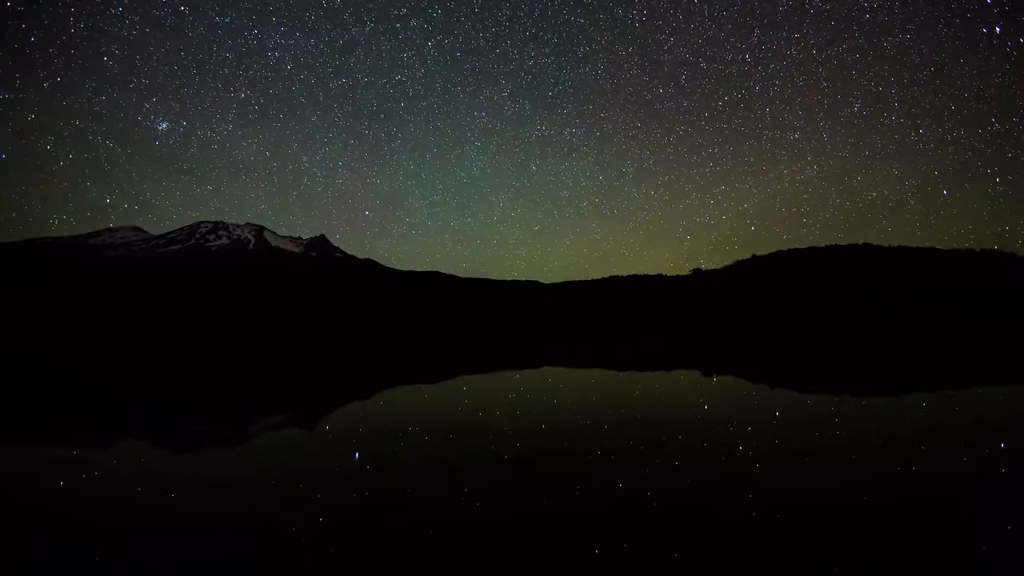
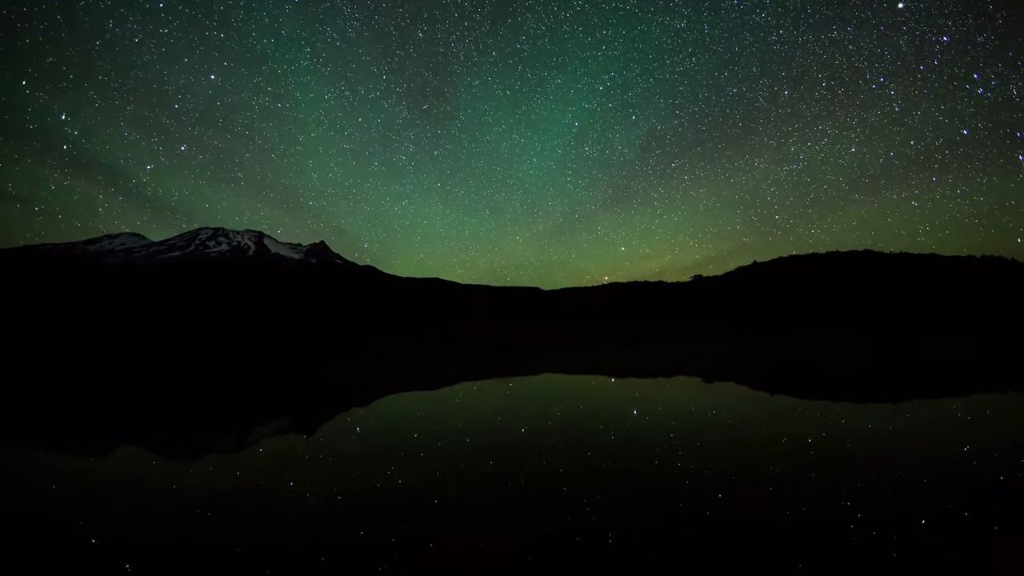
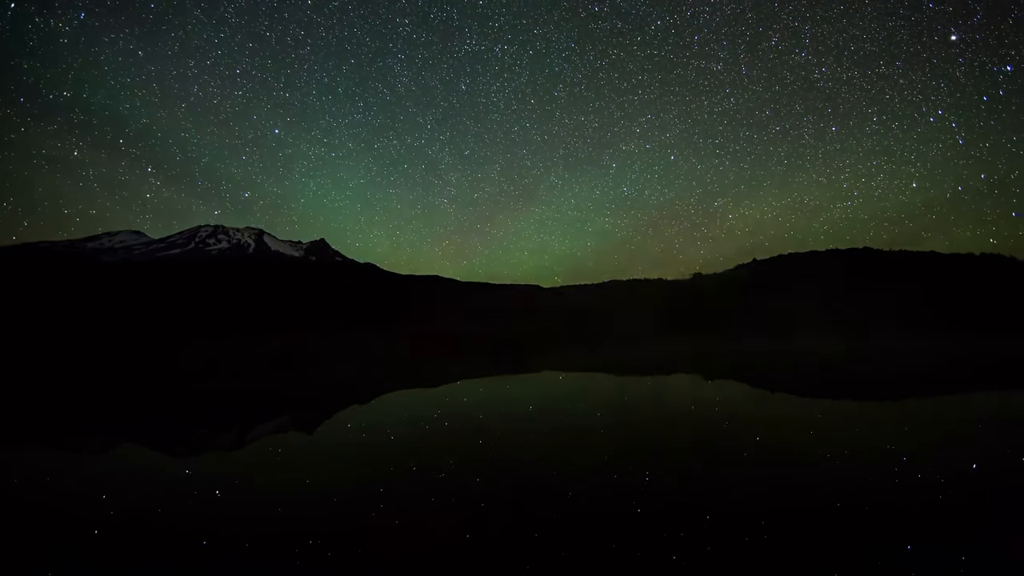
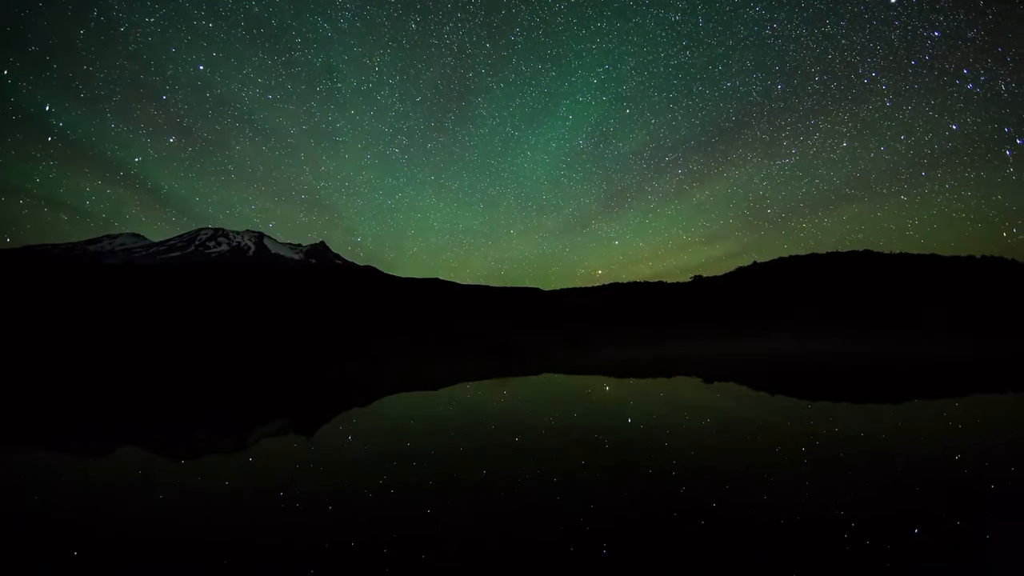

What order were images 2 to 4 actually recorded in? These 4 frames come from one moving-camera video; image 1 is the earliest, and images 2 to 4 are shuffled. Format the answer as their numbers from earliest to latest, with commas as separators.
3, 2, 4
